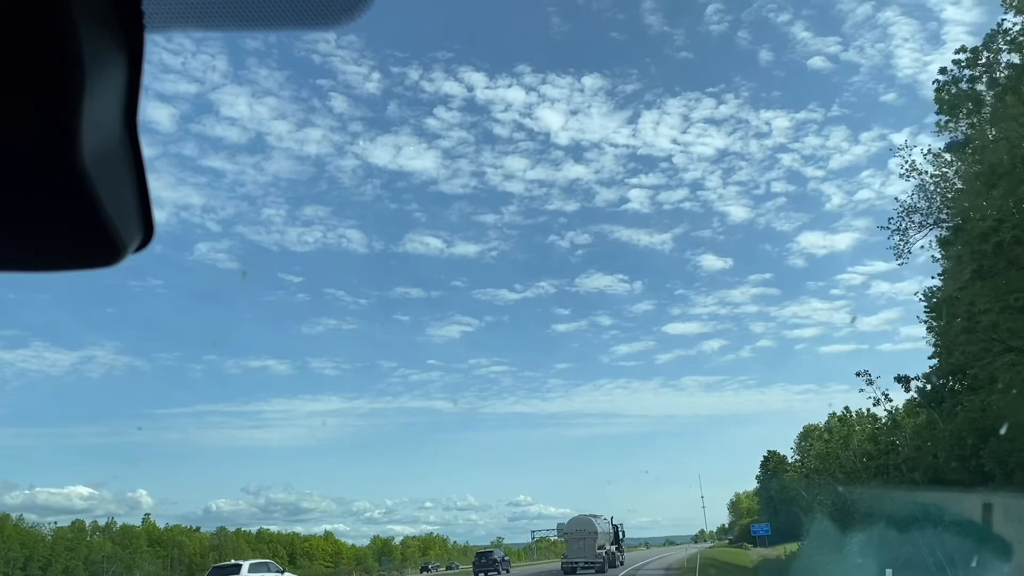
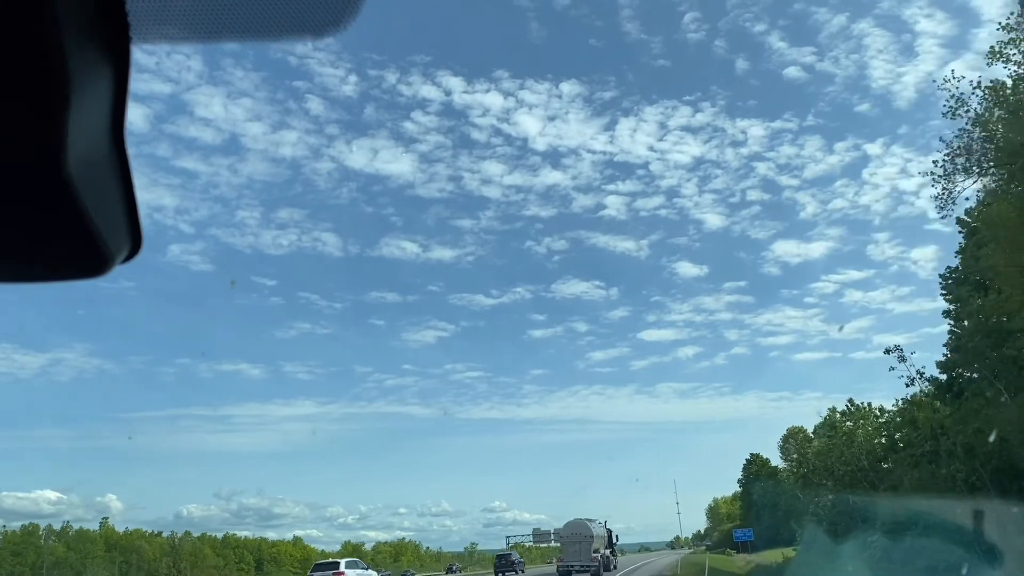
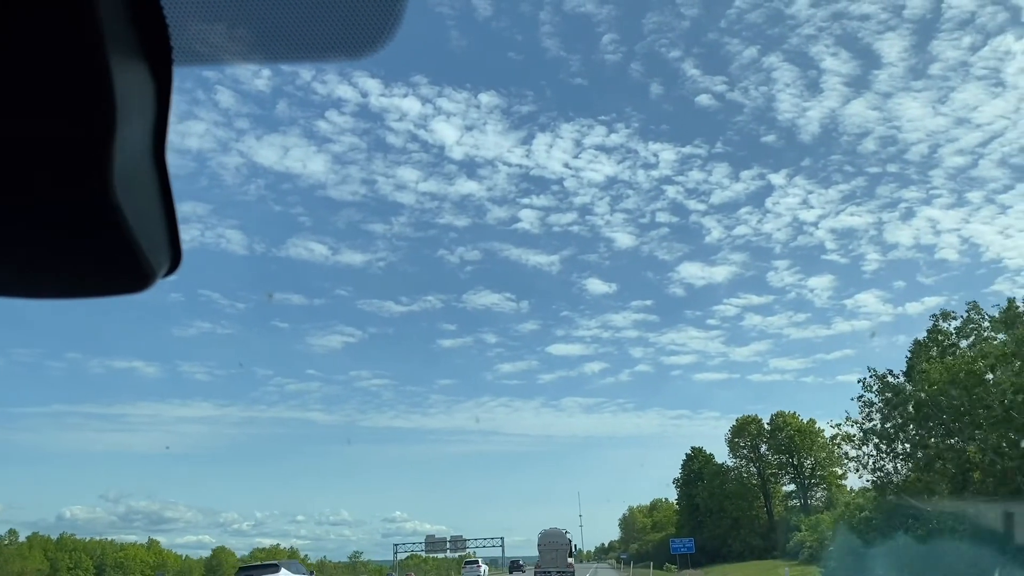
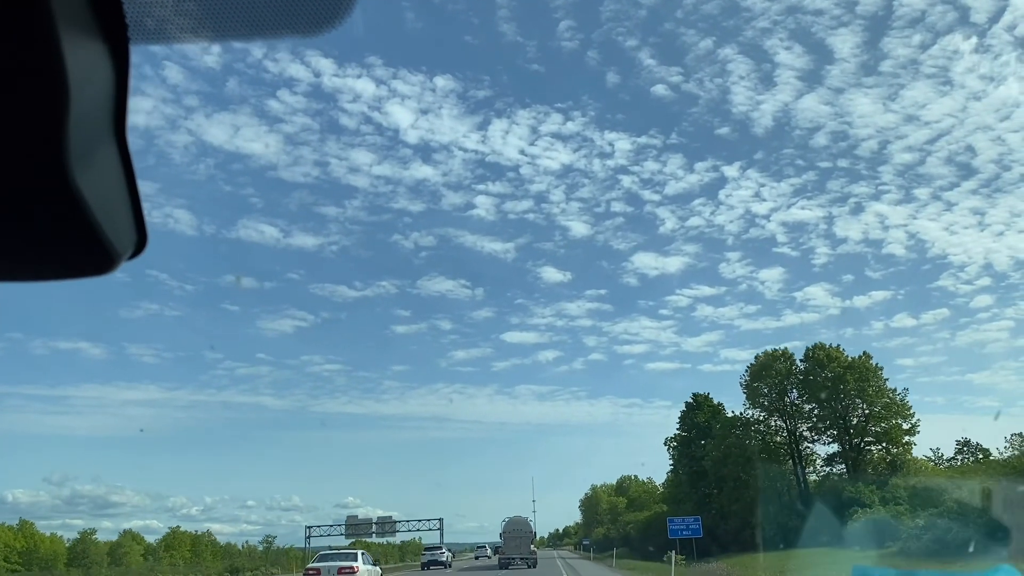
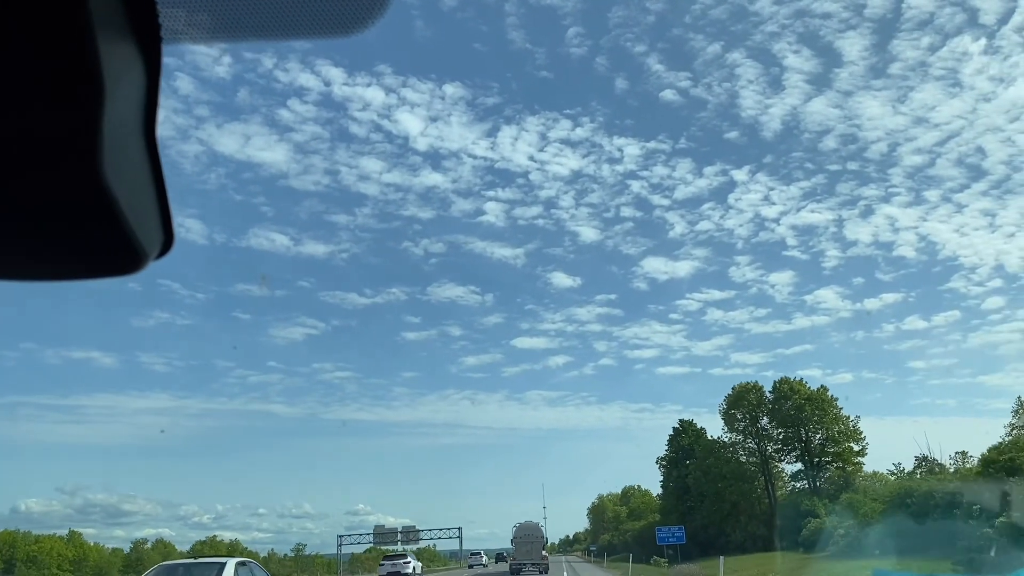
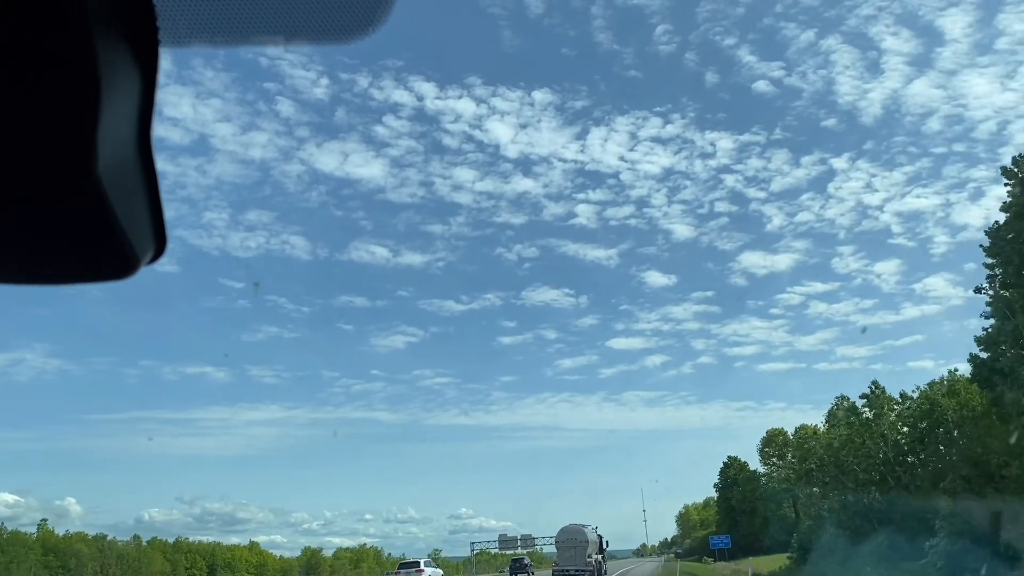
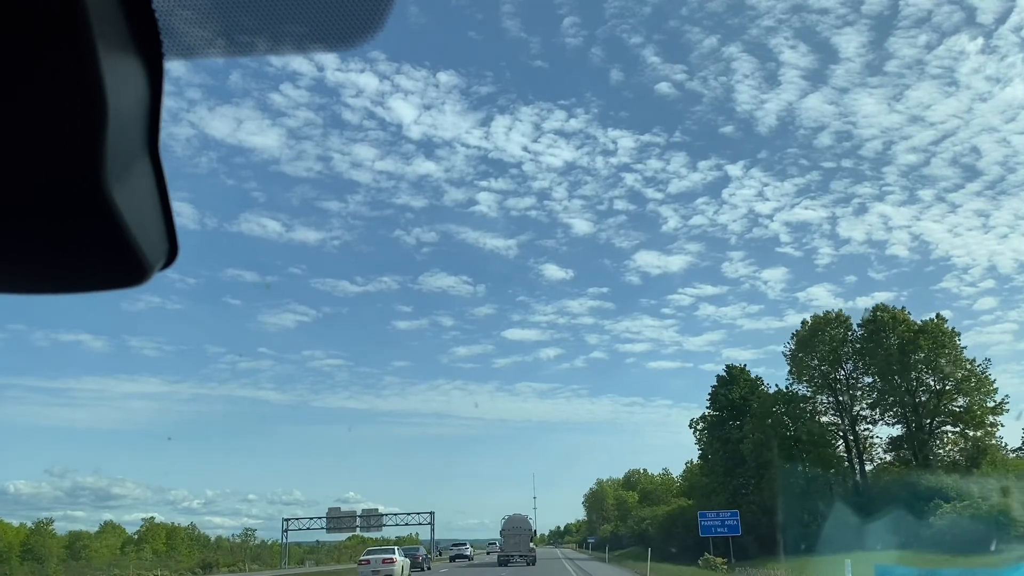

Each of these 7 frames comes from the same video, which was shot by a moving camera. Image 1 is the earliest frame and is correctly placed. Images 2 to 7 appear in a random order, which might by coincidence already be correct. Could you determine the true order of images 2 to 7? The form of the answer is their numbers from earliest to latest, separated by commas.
2, 6, 3, 5, 4, 7
